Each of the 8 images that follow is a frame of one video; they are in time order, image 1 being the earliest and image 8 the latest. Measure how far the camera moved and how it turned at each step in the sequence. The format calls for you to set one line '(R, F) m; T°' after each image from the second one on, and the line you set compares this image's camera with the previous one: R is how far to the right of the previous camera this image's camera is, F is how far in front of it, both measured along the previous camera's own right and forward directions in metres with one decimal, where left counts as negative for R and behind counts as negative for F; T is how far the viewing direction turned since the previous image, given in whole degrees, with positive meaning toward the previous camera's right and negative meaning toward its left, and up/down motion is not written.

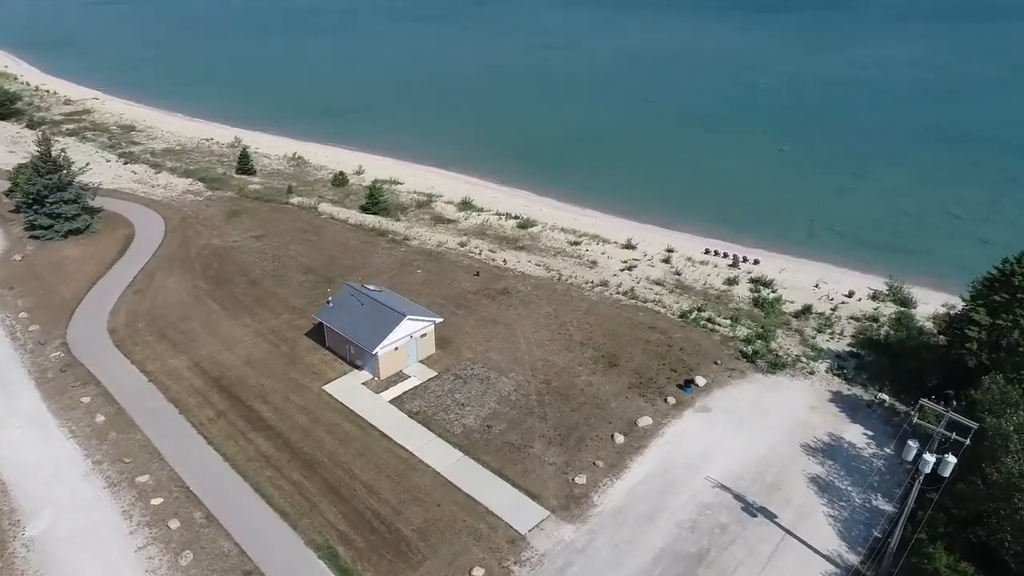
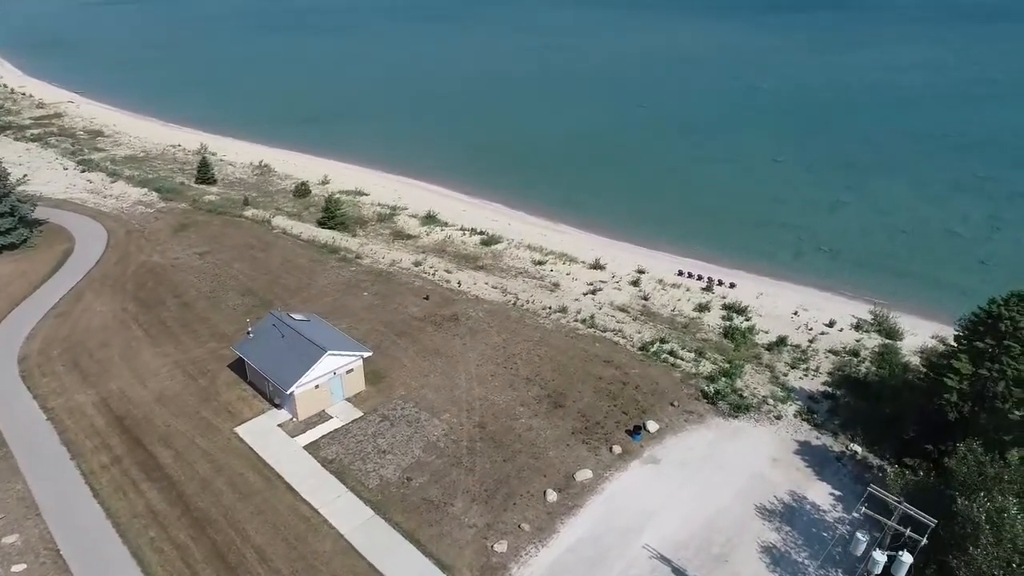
(+2.8, +2.6) m; -1°
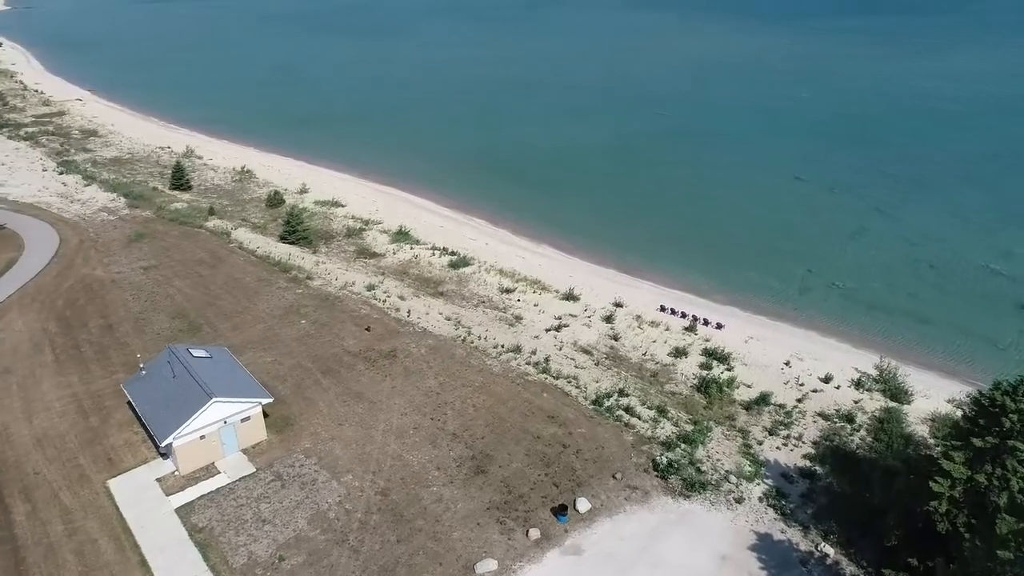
(+3.9, +3.7) m; -4°
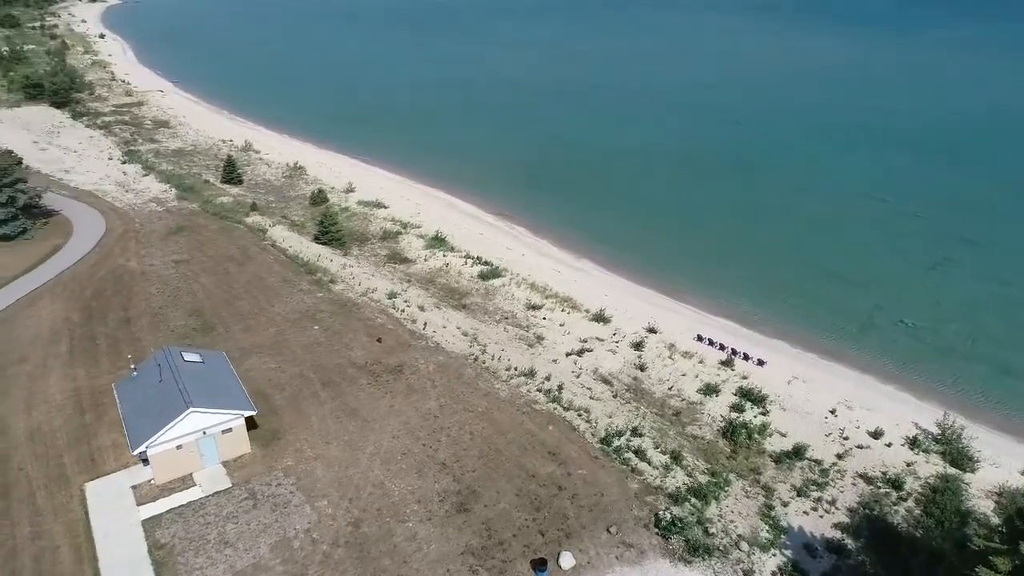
(+2.3, +2.0) m; -7°
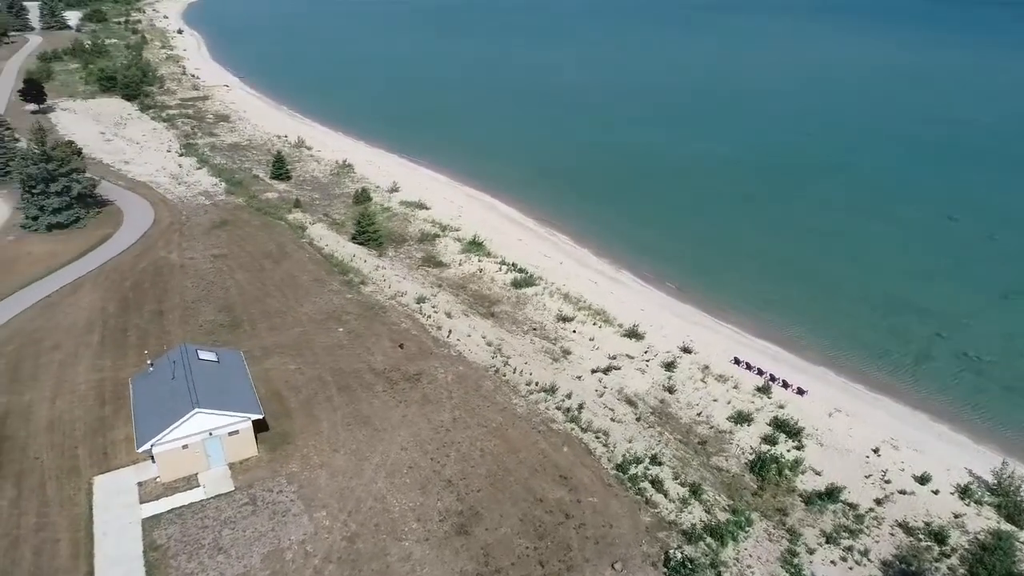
(+1.3, +1.0) m; -5°
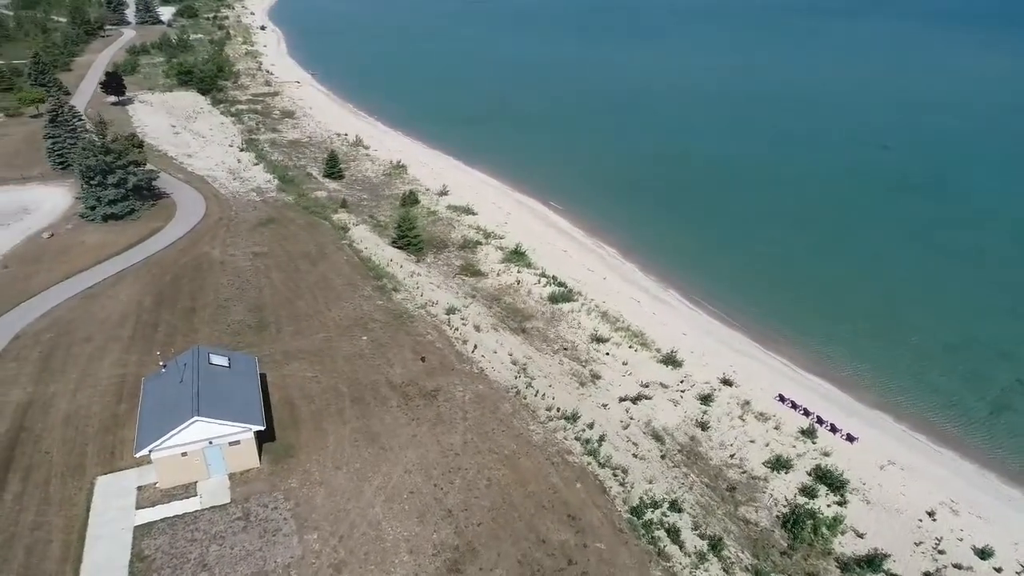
(+1.5, +1.5) m; -6°
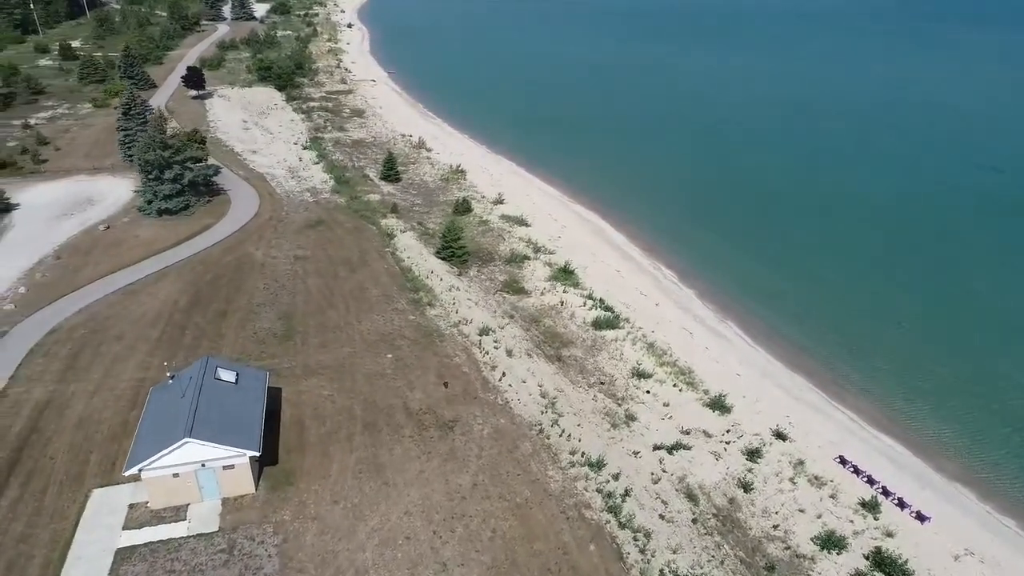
(+1.5, +2.1) m; -6°
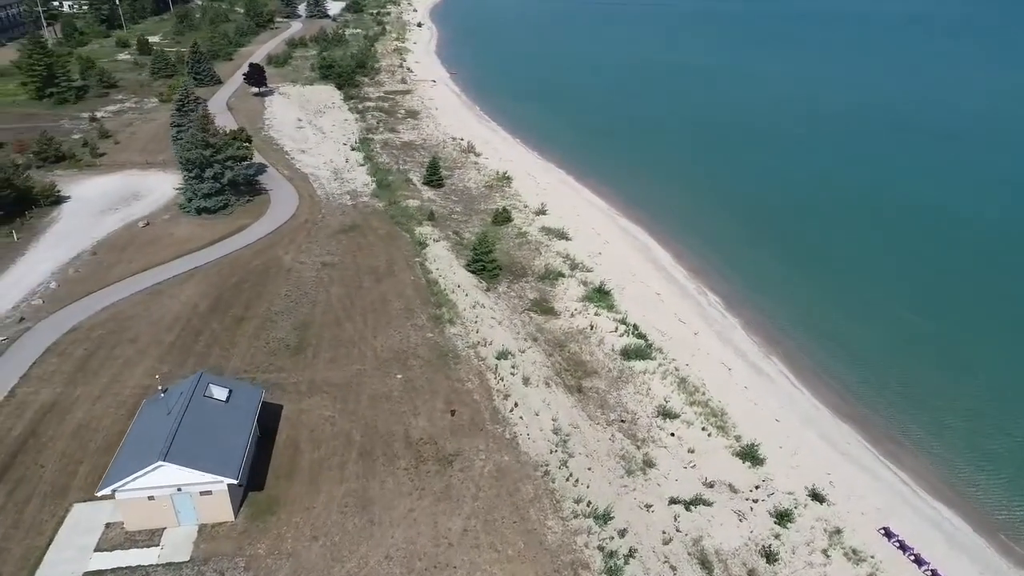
(+1.6, +1.8) m; -5°
